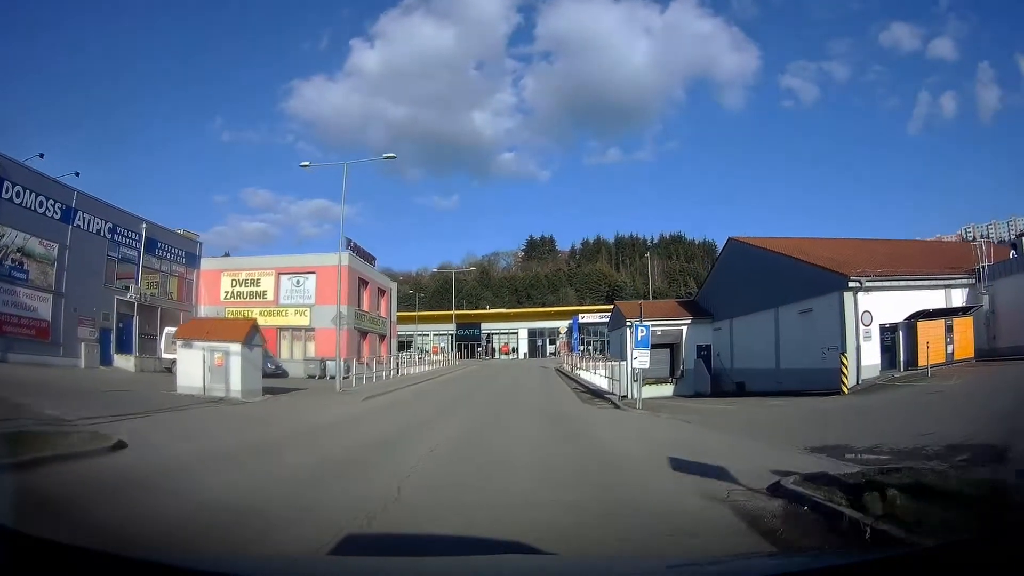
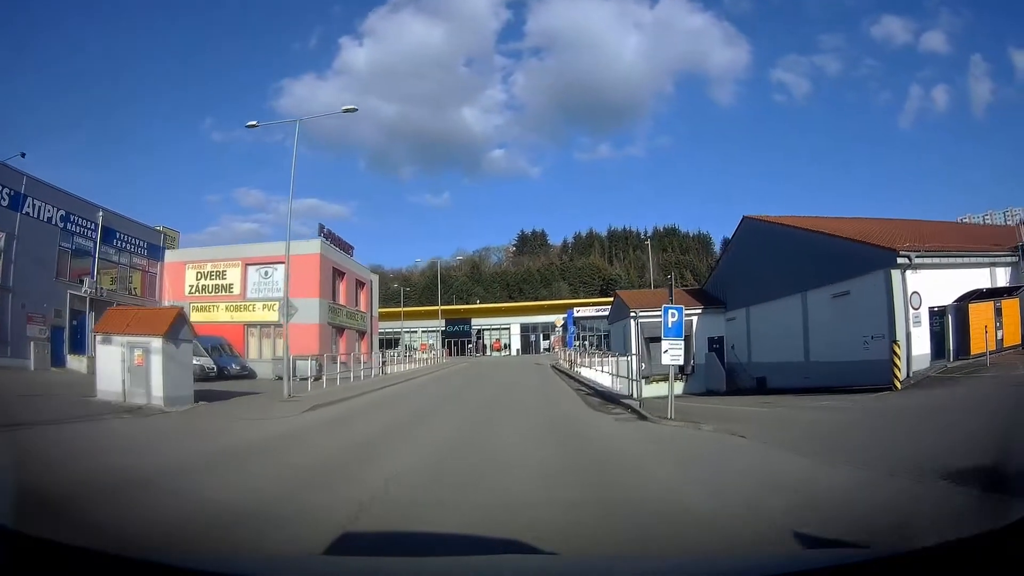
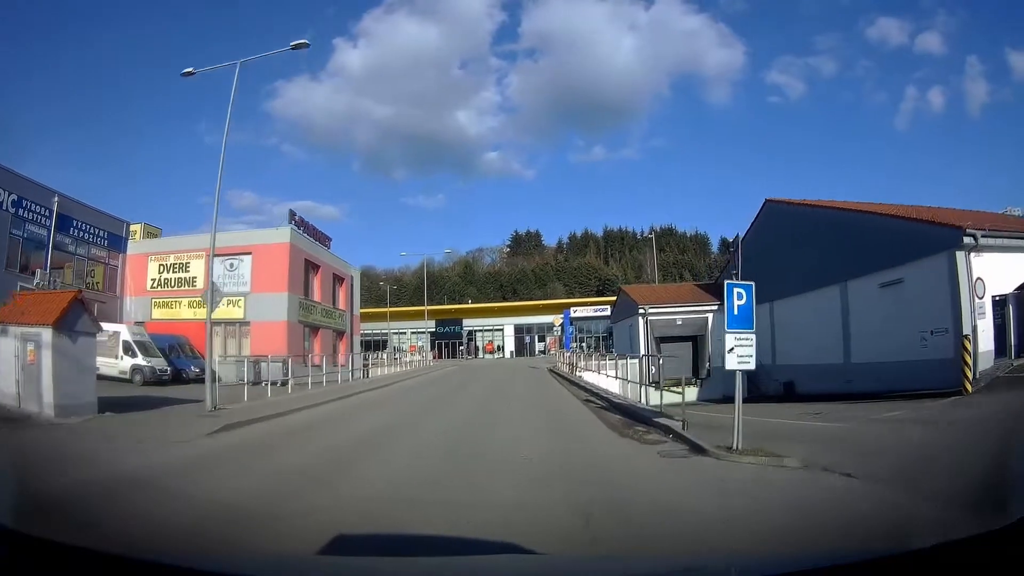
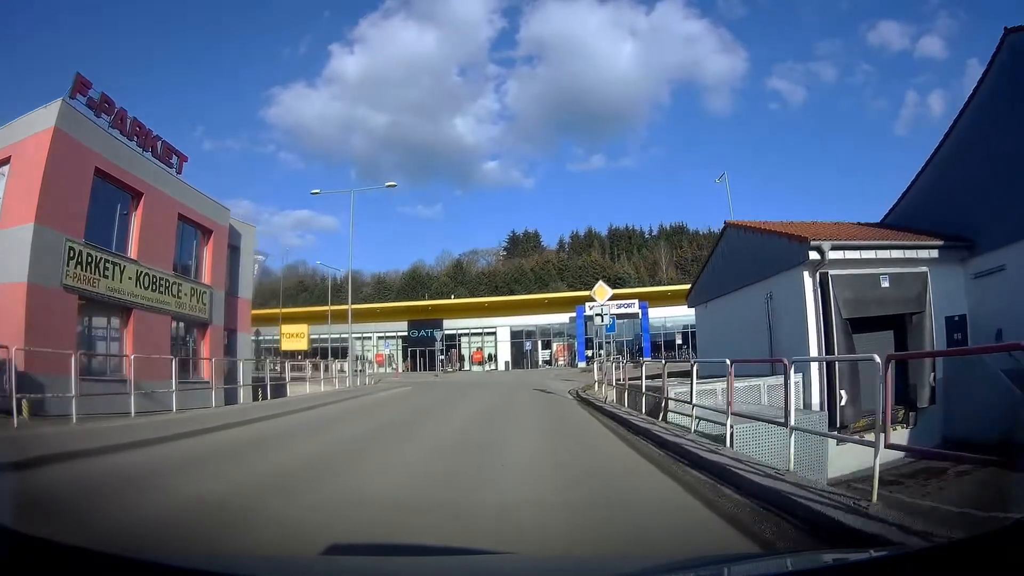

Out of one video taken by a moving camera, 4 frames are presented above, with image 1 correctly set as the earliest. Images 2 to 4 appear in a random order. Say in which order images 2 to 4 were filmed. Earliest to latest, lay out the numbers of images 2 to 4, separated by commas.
2, 3, 4
